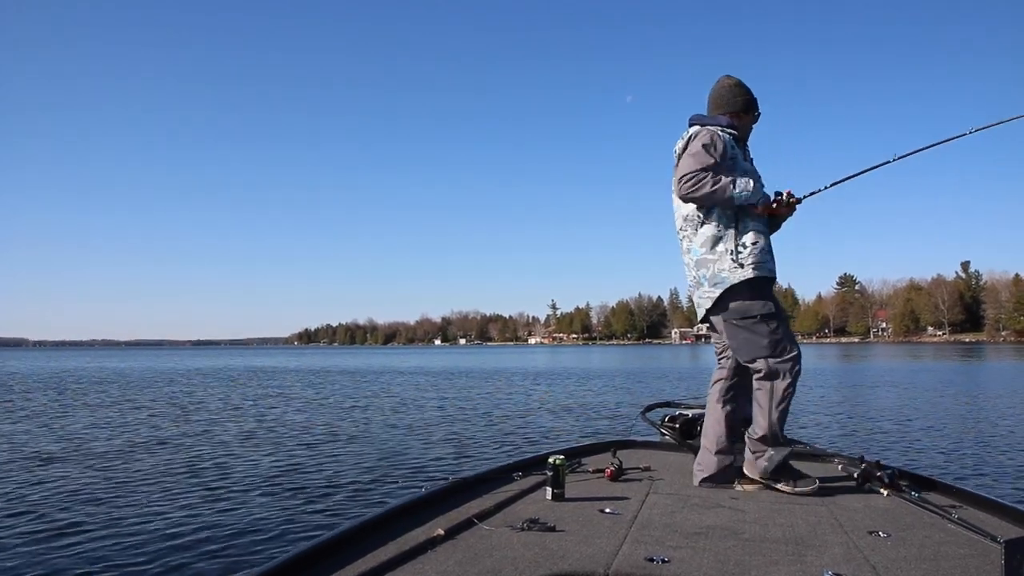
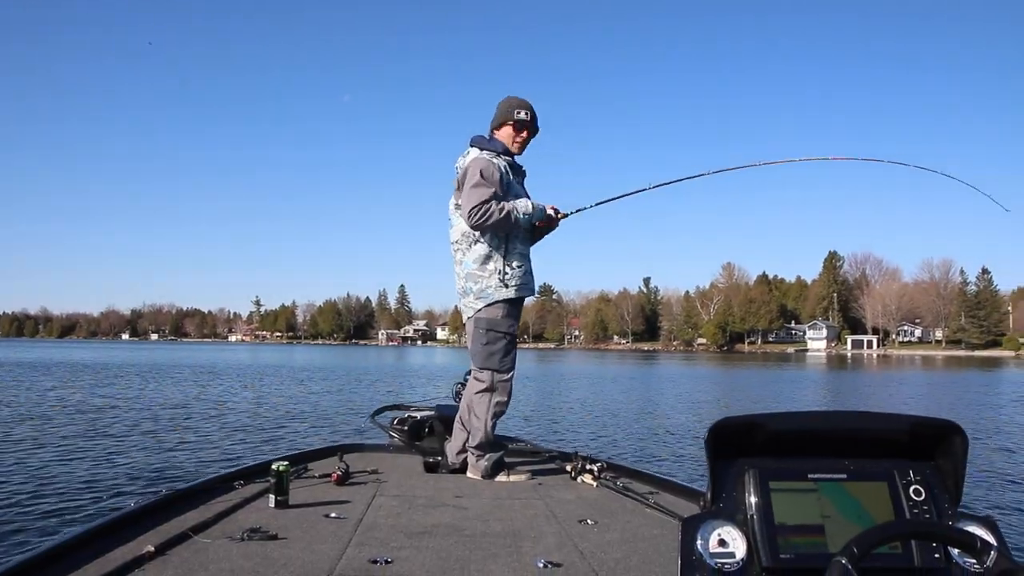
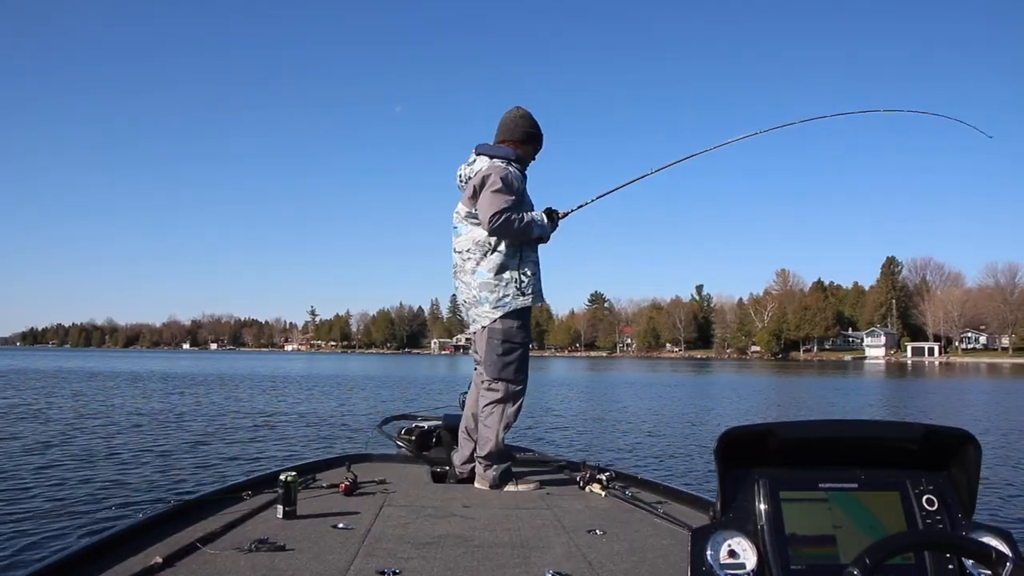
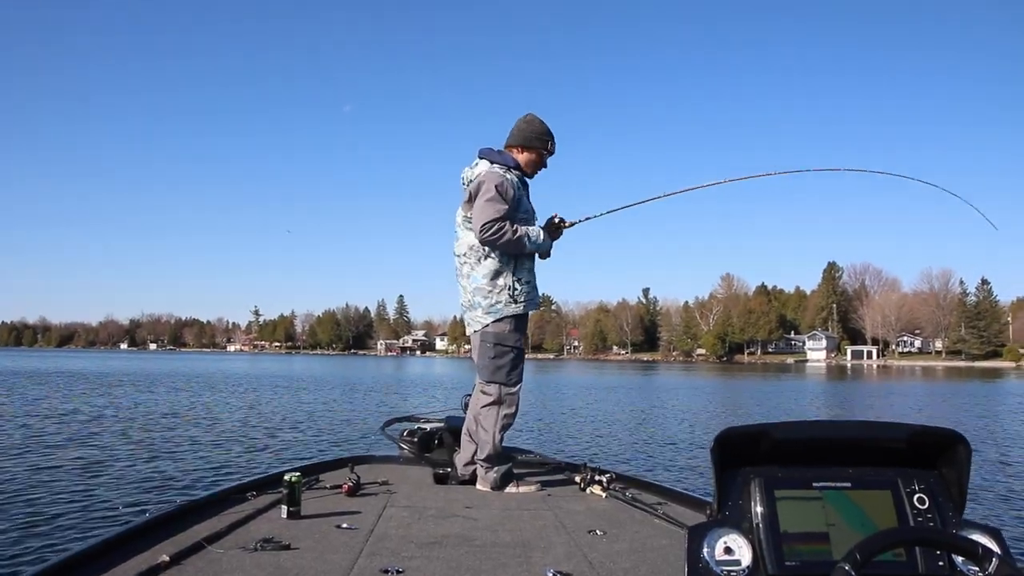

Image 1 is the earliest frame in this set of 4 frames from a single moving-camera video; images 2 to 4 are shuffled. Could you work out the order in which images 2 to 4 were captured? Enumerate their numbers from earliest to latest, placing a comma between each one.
3, 2, 4
